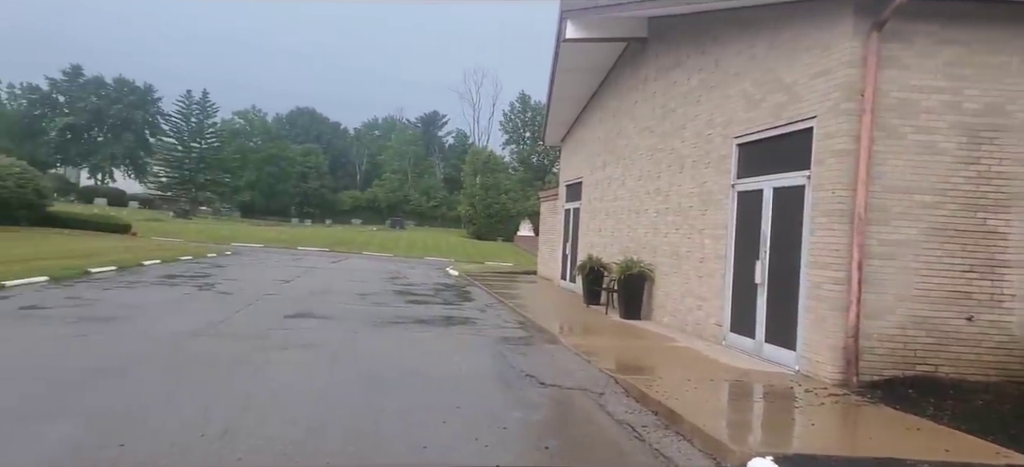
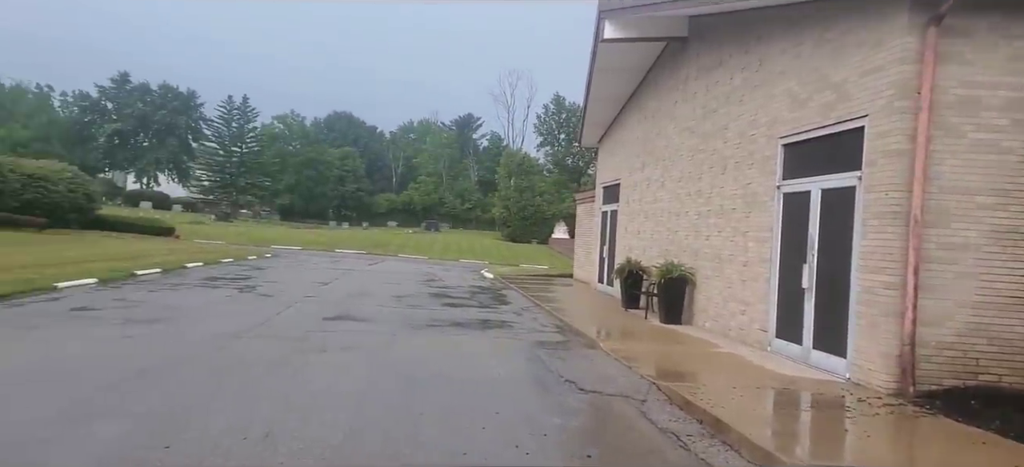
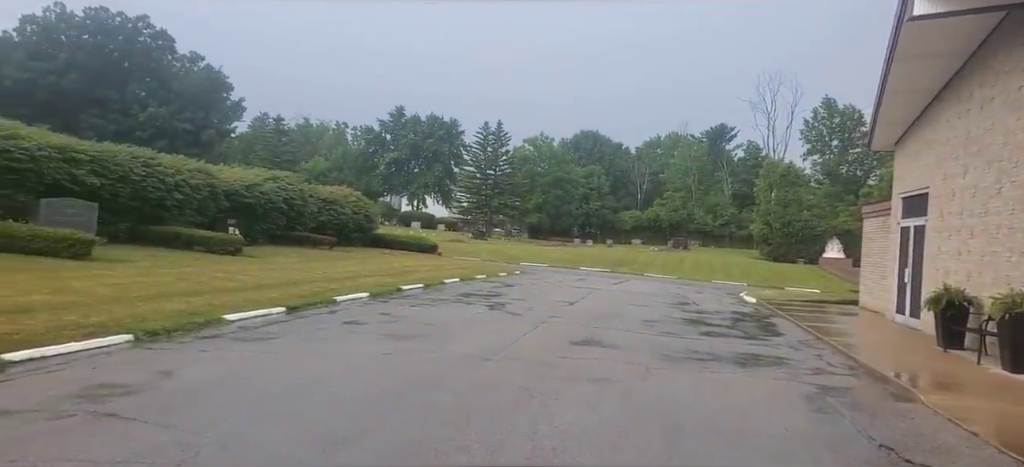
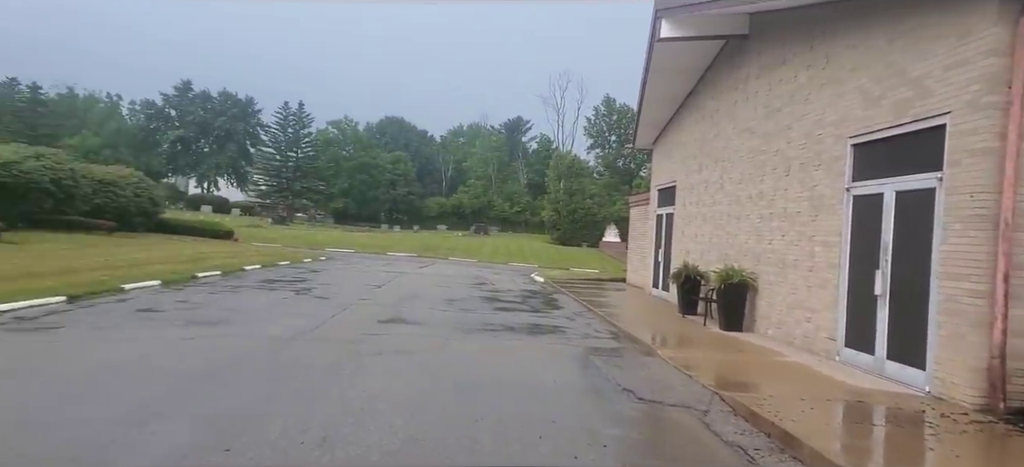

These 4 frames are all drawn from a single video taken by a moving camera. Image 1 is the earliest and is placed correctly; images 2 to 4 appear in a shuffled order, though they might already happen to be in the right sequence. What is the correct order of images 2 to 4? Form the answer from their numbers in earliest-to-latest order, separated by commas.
2, 4, 3
